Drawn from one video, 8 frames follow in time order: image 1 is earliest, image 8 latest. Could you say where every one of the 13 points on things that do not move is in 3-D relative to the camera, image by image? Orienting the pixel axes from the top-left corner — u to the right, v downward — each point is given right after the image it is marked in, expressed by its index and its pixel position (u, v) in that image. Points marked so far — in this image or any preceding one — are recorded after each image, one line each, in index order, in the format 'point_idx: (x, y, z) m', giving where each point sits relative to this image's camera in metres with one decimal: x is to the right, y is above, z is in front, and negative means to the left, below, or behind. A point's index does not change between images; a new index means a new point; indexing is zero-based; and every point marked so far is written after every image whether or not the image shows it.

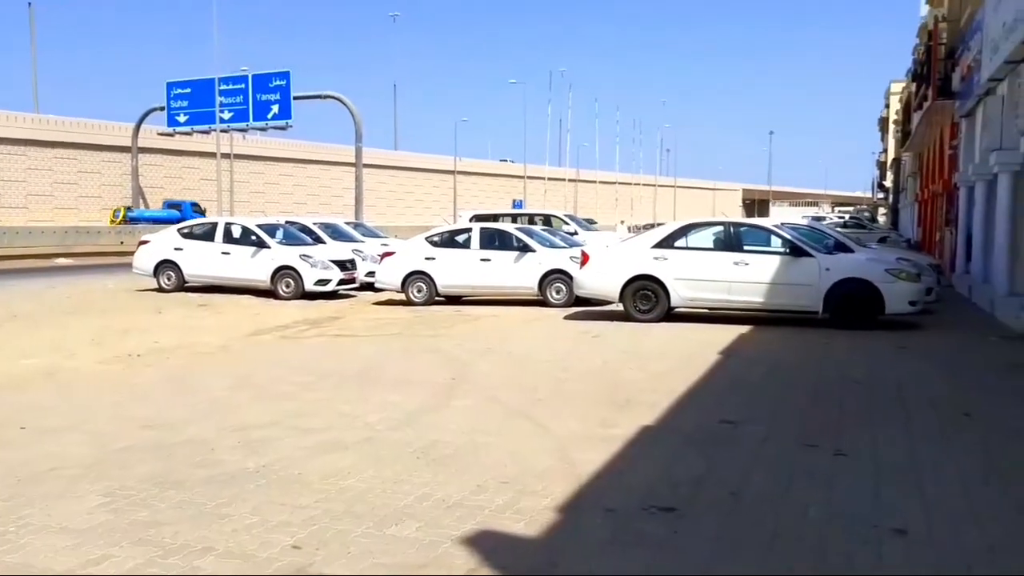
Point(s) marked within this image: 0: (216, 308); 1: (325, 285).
0: (-5.4, -0.4, +18.1) m
1: (-3.7, +0.1, +19.9) m
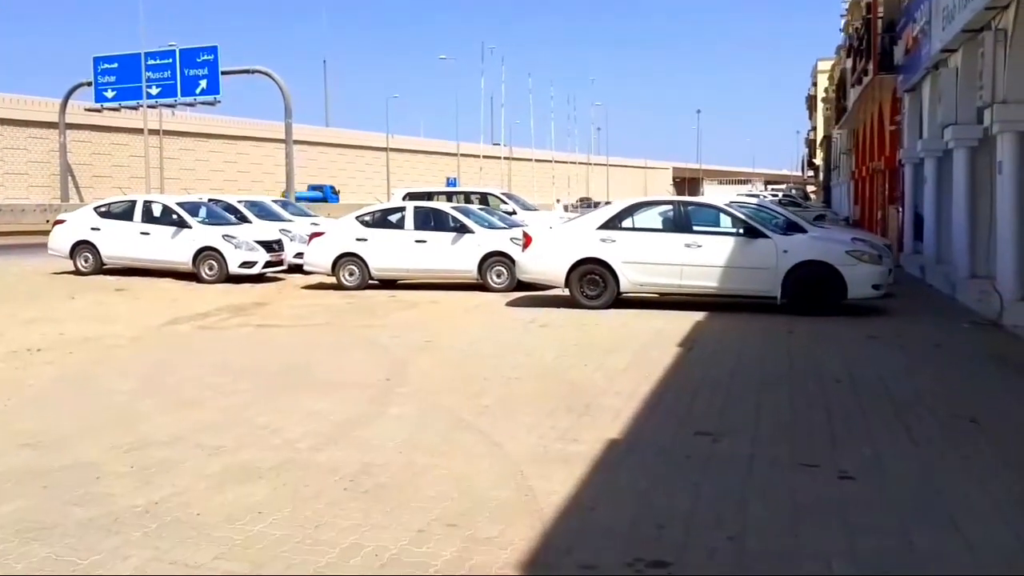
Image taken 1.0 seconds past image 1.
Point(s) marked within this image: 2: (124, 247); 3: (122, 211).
0: (-6.5, -0.1, +16.8) m
1: (-4.9, +0.4, +18.7) m
2: (-7.6, +0.8, +19.4) m
3: (-7.8, +1.5, +19.6) m
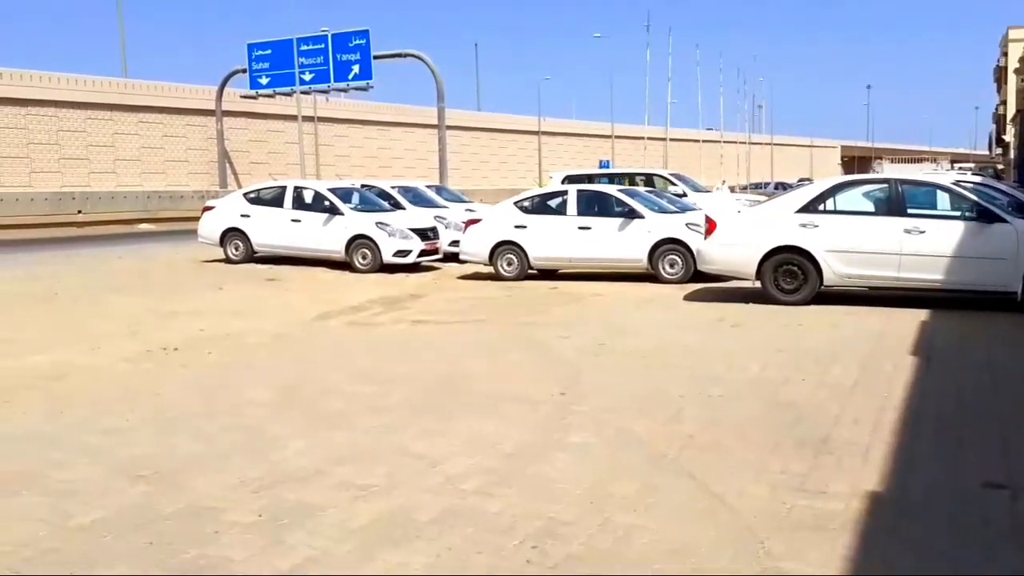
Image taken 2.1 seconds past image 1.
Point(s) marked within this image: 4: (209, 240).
0: (-3.7, +0.1, +16.4) m
1: (-2.0, +0.6, +18.0) m
2: (-4.5, +1.0, +19.0) m
3: (-4.6, +1.8, +19.2) m
4: (-6.1, +1.0, +20.0) m
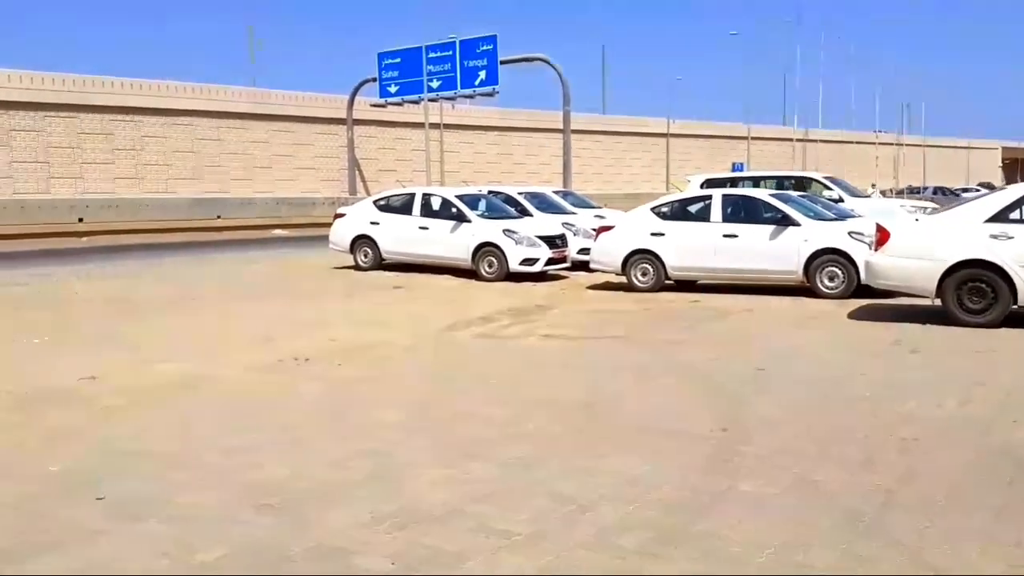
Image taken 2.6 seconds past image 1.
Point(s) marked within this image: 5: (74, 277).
0: (-1.6, -0.1, +16.2) m
1: (+0.3, +0.4, +17.5) m
2: (-2.1, +0.9, +18.9) m
3: (-2.1, +1.6, +19.1) m
4: (-3.5, +0.8, +20.1) m
5: (-8.0, +0.2, +18.2) m
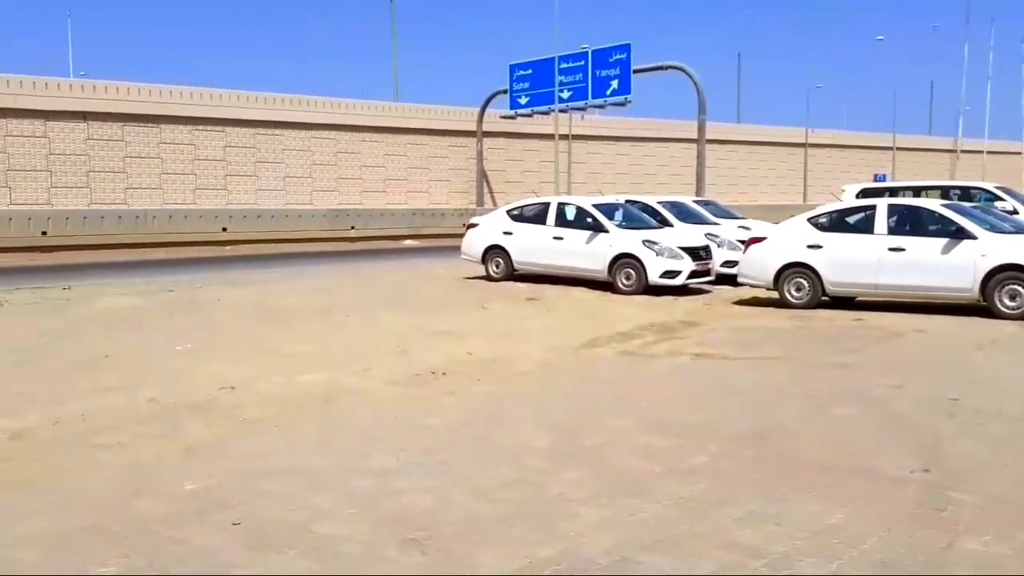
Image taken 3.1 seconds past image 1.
0: (+0.6, -0.2, +15.6) m
1: (+2.7, +0.2, +16.7) m
2: (+0.5, +0.7, +18.4) m
3: (+0.4, +1.4, +18.6) m
4: (-0.8, +0.6, +19.7) m
5: (-5.5, +0.1, +18.4) m
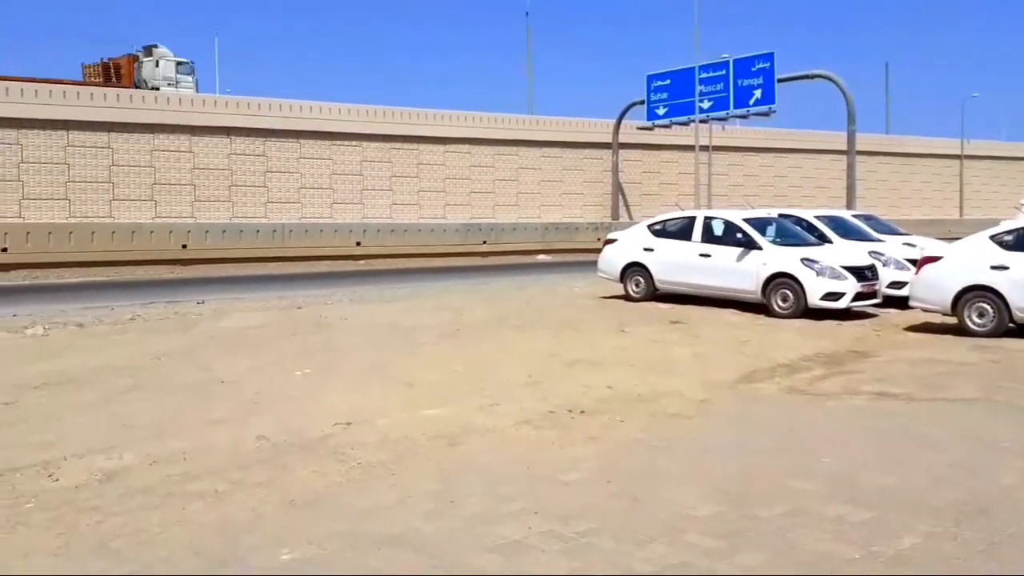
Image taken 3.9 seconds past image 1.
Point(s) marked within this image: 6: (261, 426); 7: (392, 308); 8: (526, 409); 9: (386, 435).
0: (+2.6, -0.6, +14.2) m
1: (+4.9, -0.2, +15.1) m
2: (+2.9, +0.3, +17.0) m
3: (+2.9, +1.0, +17.3) m
4: (+1.8, +0.2, +18.5) m
5: (-3.0, -0.2, +17.8) m
6: (-2.0, -1.1, +7.8) m
7: (-1.9, -0.3, +15.8) m
8: (+0.1, -1.0, +8.4) m
9: (-1.0, -1.1, +7.5) m
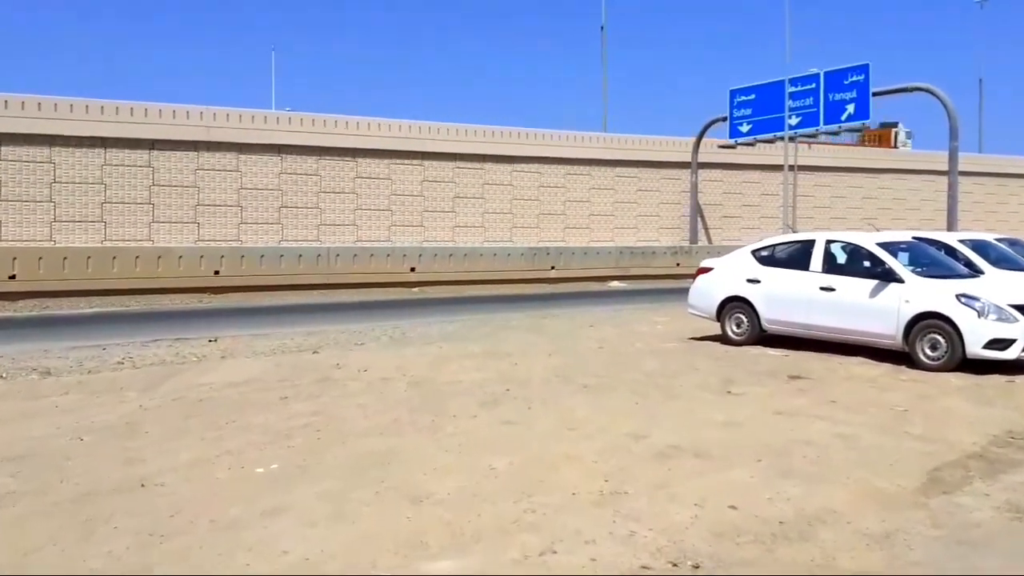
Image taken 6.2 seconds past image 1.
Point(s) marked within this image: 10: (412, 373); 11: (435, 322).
0: (+3.4, -1.1, +10.6) m
1: (+5.7, -0.7, +11.3) m
2: (+3.9, -0.3, +13.4) m
3: (+3.9, +0.5, +13.7) m
4: (+2.9, -0.4, +15.0) m
5: (-2.0, -0.8, +14.6) m
6: (-1.7, -1.4, +4.6) m
7: (-1.0, -0.8, +12.5) m
8: (+0.4, -1.4, +4.9) m
9: (-0.7, -1.4, +4.2) m
10: (-1.1, -0.9, +10.7) m
11: (-1.4, -0.6, +17.6) m
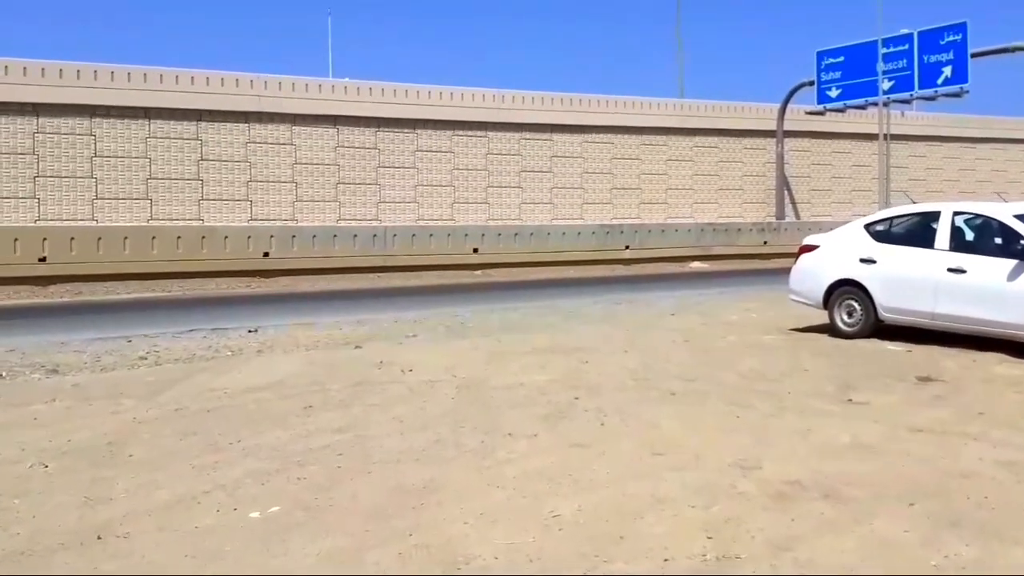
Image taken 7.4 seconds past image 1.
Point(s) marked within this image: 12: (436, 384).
0: (+4.0, -0.9, +8.7) m
1: (+6.4, -0.6, +9.2) m
2: (+4.7, -0.1, +11.4) m
3: (+4.8, +0.6, +11.6) m
4: (+3.9, -0.1, +13.0) m
5: (-1.0, -0.6, +13.0) m
6: (-1.5, -1.4, +3.0) m
7: (-0.2, -0.7, +10.9) m
8: (+0.6, -1.4, +3.2) m
9: (-0.5, -1.5, +2.6) m
10: (-0.4, -0.8, +9.1) m
11: (-0.2, -0.4, +16.0) m
12: (-0.6, -0.9, +8.5) m
